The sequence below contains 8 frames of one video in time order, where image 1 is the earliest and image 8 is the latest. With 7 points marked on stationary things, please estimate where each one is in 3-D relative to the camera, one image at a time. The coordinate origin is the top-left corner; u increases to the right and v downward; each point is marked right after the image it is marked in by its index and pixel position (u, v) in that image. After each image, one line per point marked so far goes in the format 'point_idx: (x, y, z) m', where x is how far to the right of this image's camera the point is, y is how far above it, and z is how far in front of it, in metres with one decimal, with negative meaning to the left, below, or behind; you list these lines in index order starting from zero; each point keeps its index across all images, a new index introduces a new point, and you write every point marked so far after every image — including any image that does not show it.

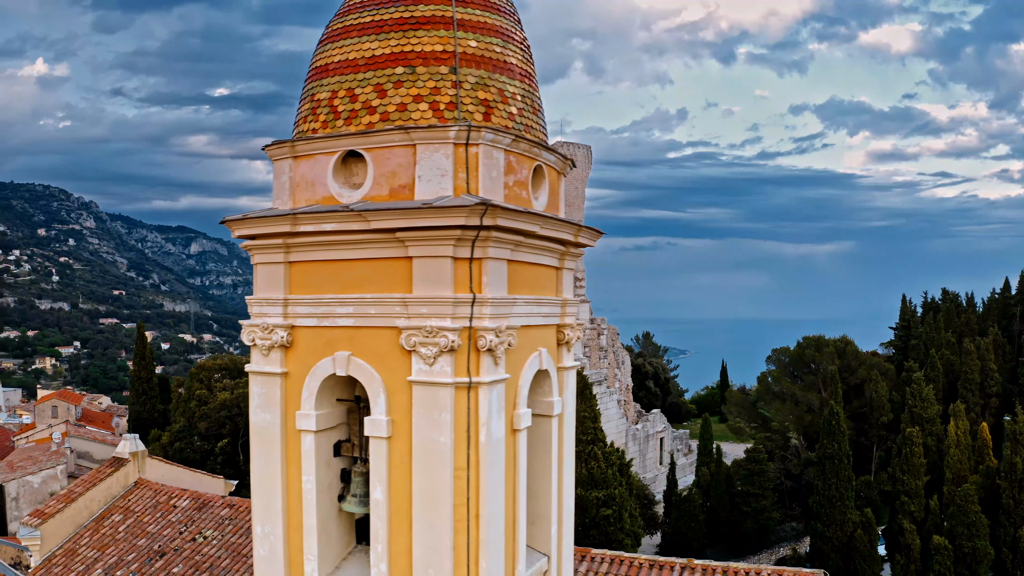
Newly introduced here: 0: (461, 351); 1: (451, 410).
0: (-0.3, -0.4, +4.4) m
1: (-0.4, -0.7, +4.4) m
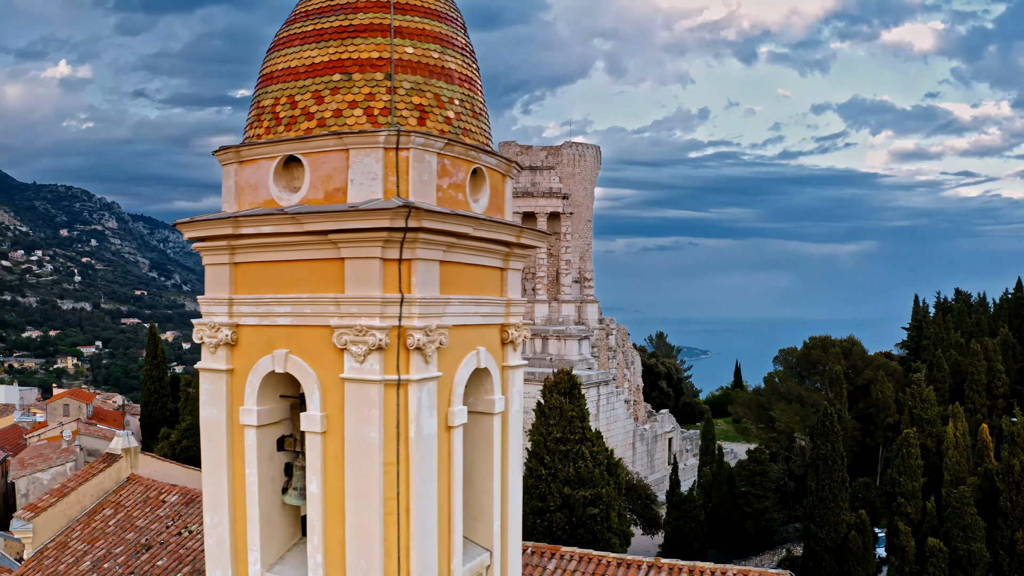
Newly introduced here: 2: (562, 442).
0: (-0.8, -0.4, +4.6) m
1: (-0.8, -0.7, +4.6) m
2: (+1.0, -3.1, +14.5) m
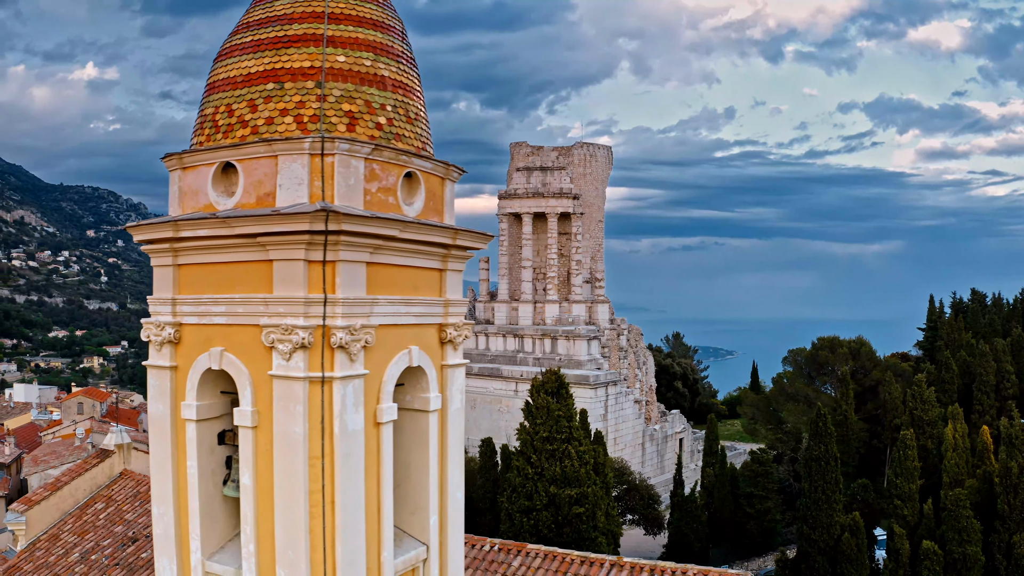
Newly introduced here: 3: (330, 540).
0: (-1.3, -0.4, +4.8) m
1: (-1.4, -0.7, +4.8) m
2: (+0.8, -3.1, +14.7) m
3: (-1.2, -1.7, +4.8) m
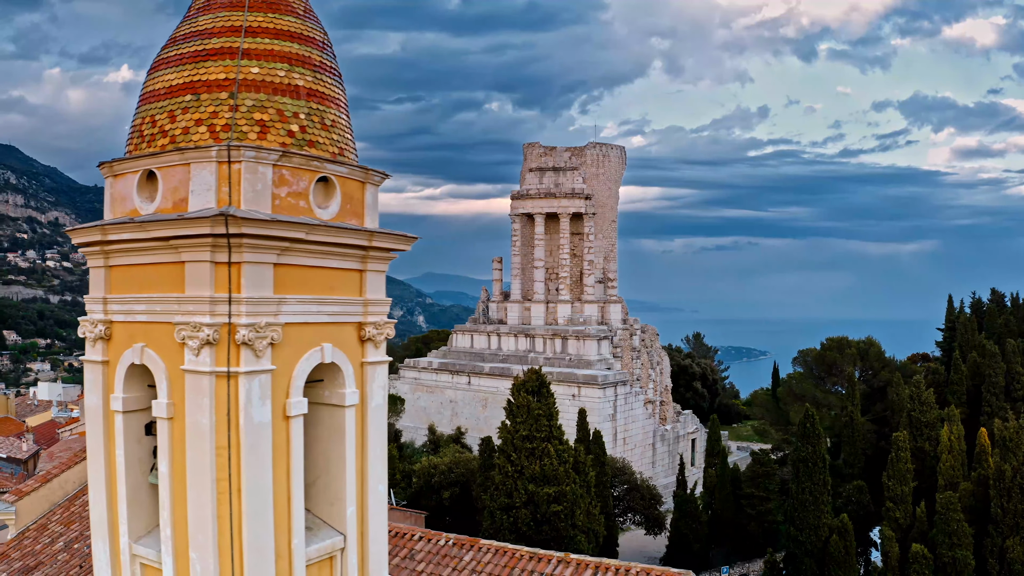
0: (-2.0, -0.4, +5.1) m
1: (-2.1, -0.7, +5.0) m
2: (+0.3, -3.1, +14.9) m
3: (-1.9, -1.7, +5.1) m
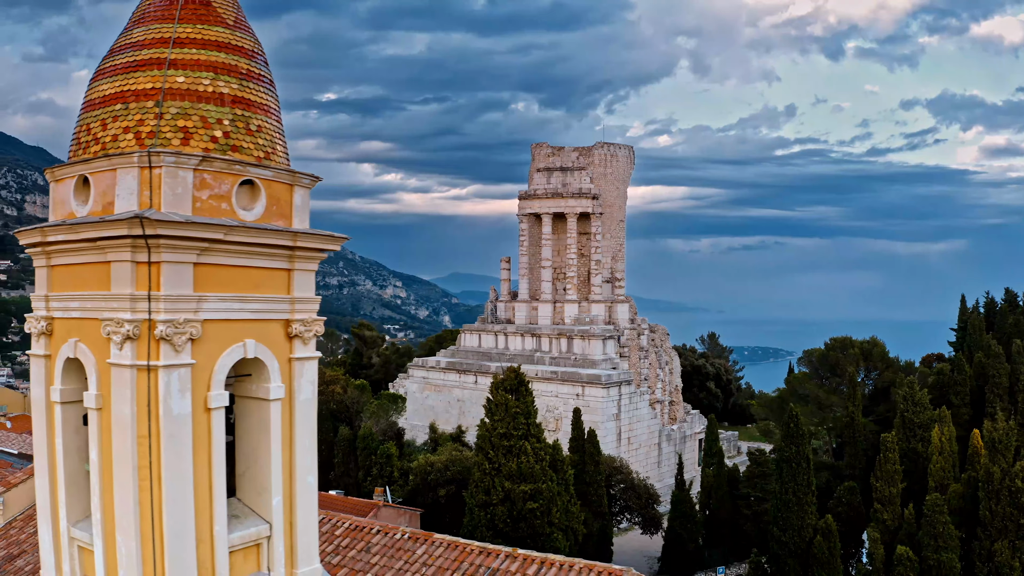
0: (-2.7, -0.4, +5.4) m
1: (-2.8, -0.7, +5.3) m
2: (-0.1, -3.1, +15.1) m
3: (-2.6, -1.7, +5.4) m
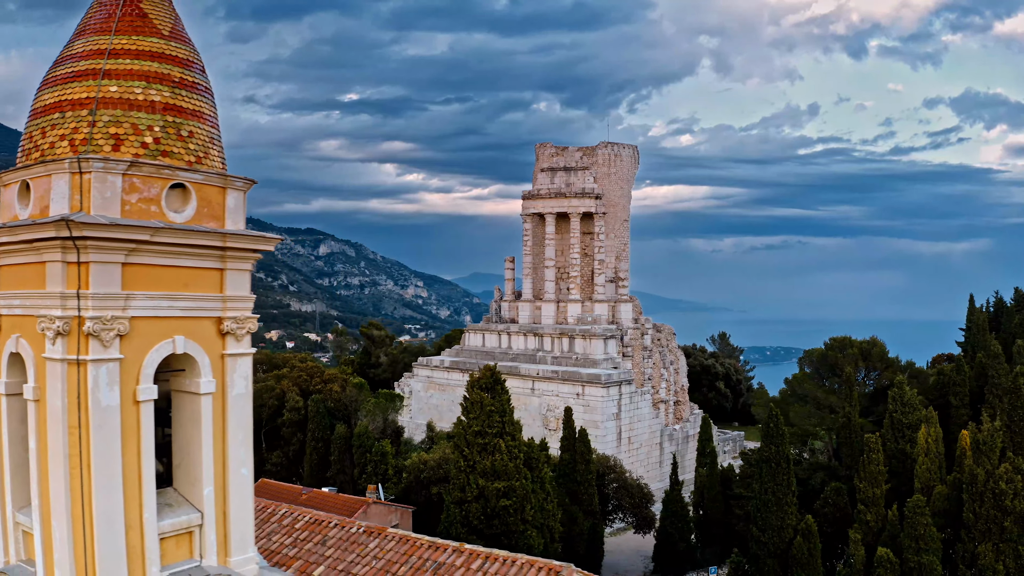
0: (-3.4, -0.4, +5.7) m
1: (-3.5, -0.7, +5.6) m
2: (-0.6, -3.1, +15.4) m
3: (-3.3, -1.6, +5.7) m
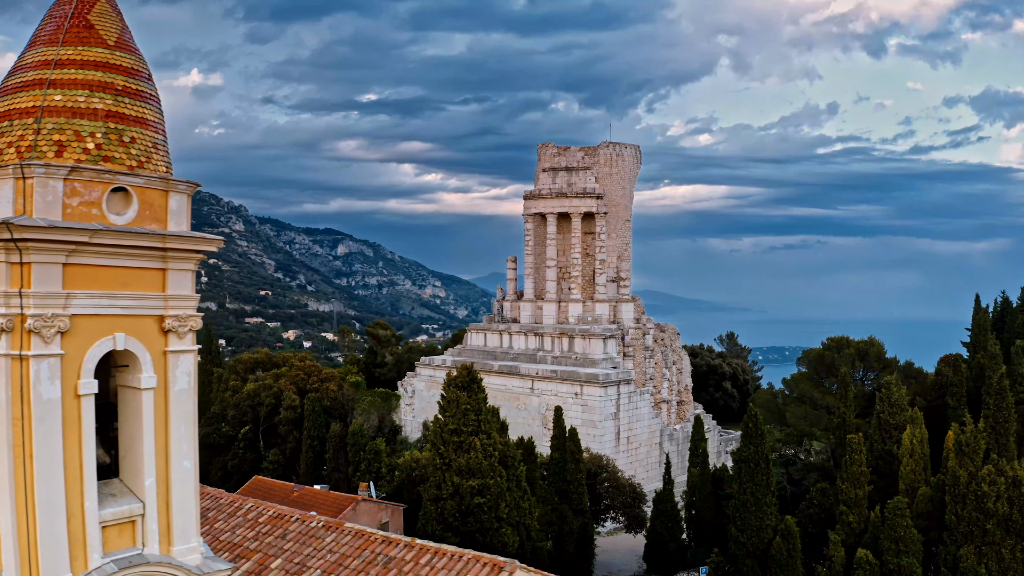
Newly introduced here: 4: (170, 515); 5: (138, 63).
0: (-4.1, -0.4, +6.0) m
1: (-4.1, -0.7, +5.9) m
2: (-1.2, -3.1, +15.6) m
3: (-4.0, -1.6, +6.0) m
4: (-3.2, -2.1, +6.8) m
5: (-3.6, +2.1, +6.9) m
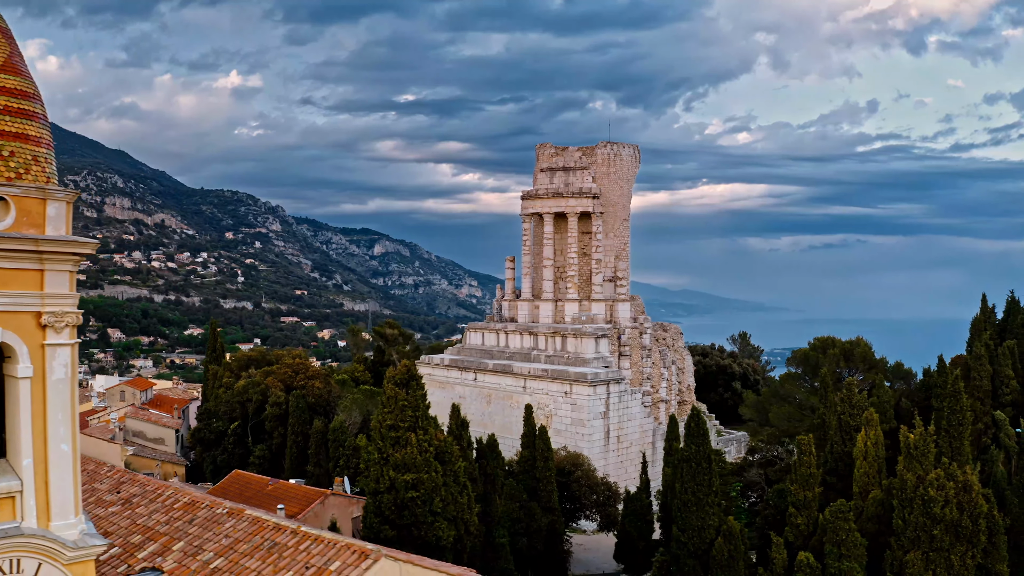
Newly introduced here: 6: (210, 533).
0: (-5.7, -0.4, +6.7) m
1: (-5.7, -0.7, +6.7) m
2: (-2.5, -3.1, +16.3) m
3: (-5.6, -1.6, +6.7) m
4: (-4.8, -2.1, +7.5) m
5: (-5.1, +2.1, +7.6) m
6: (-4.1, -3.3, +9.8) m
